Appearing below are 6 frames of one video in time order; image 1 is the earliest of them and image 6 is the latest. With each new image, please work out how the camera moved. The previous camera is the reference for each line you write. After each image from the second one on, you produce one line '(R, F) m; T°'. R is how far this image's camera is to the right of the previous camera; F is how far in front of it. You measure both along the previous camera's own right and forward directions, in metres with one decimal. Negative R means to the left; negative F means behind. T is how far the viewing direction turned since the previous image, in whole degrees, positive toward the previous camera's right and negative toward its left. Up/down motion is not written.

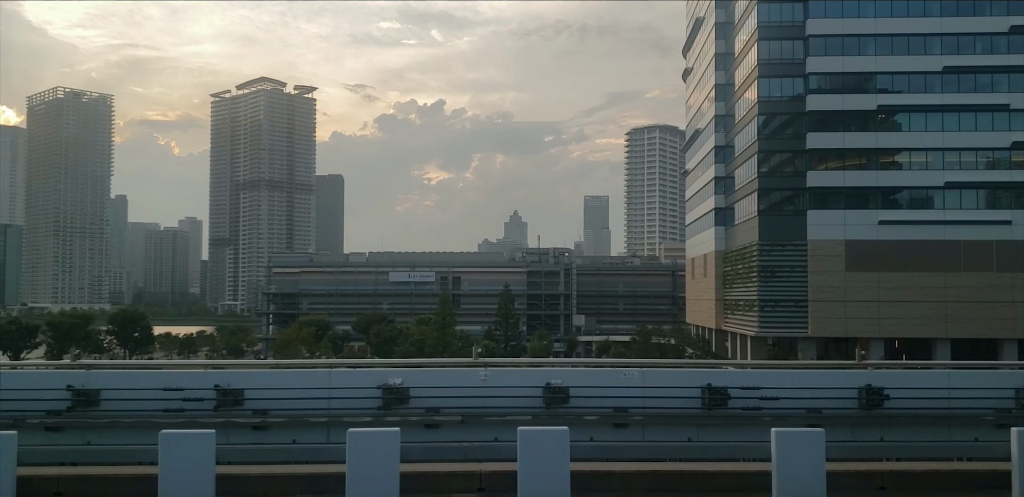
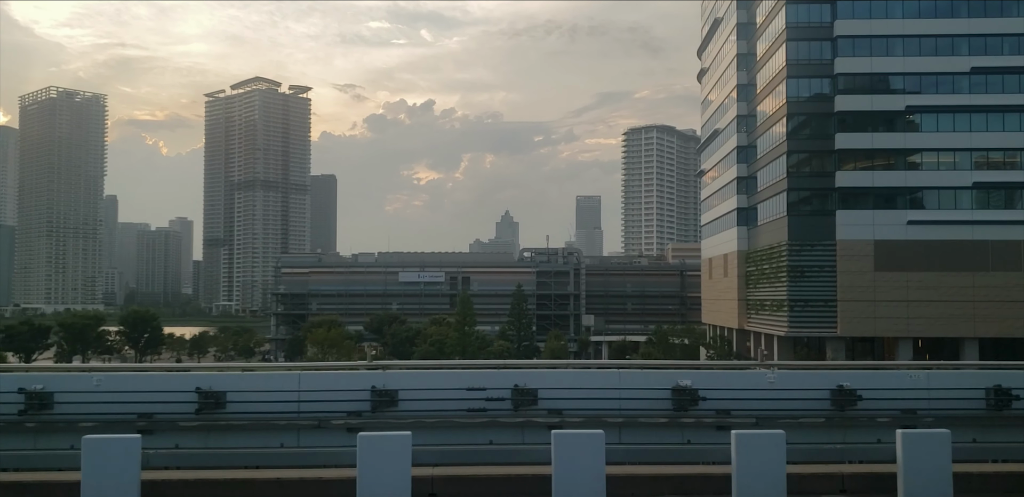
(-1.5, 0.0) m; +1°
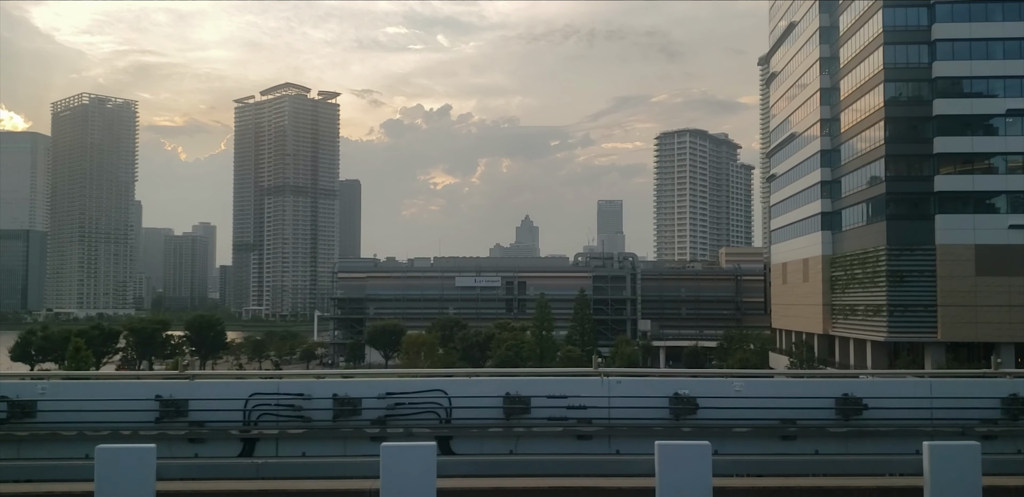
(-3.0, -0.1) m; -1°
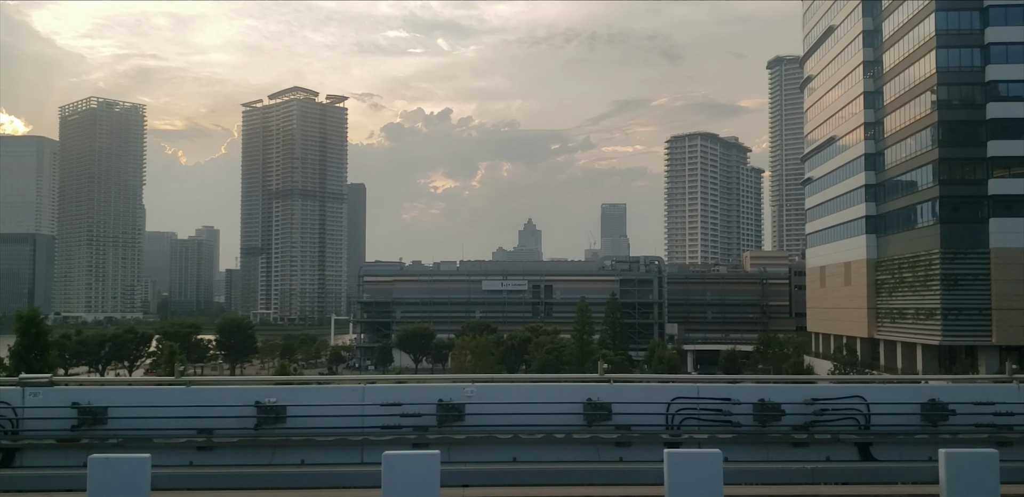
(-2.0, 0.0) m; 0°
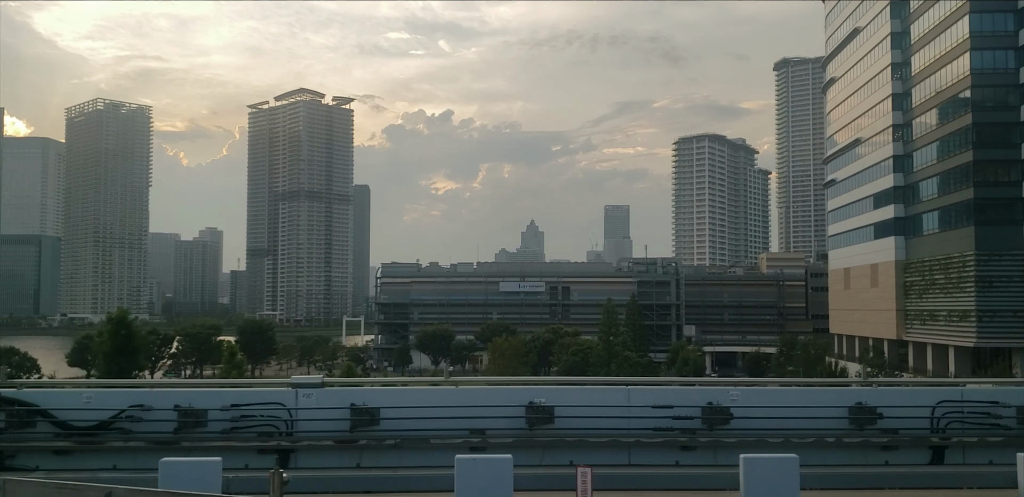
(-1.2, 0.0) m; 0°
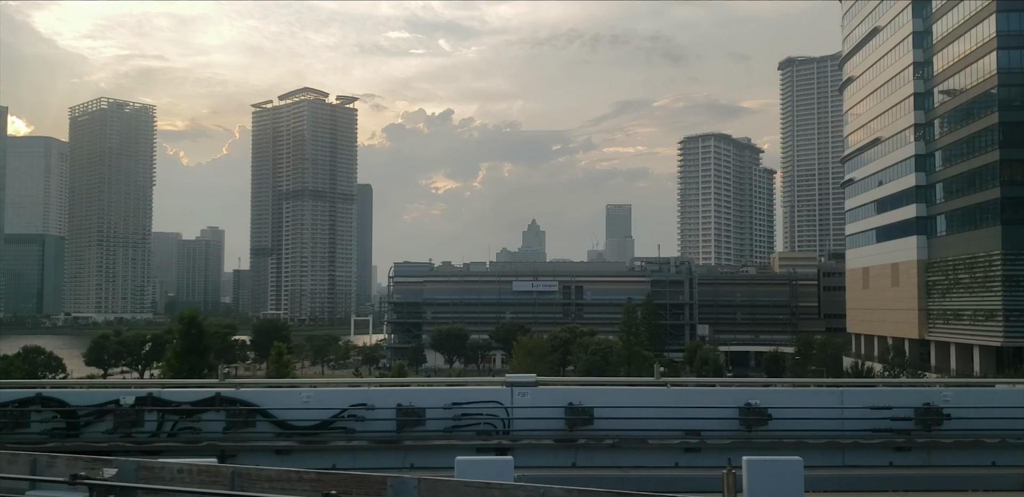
(-1.0, 0.0) m; 0°
